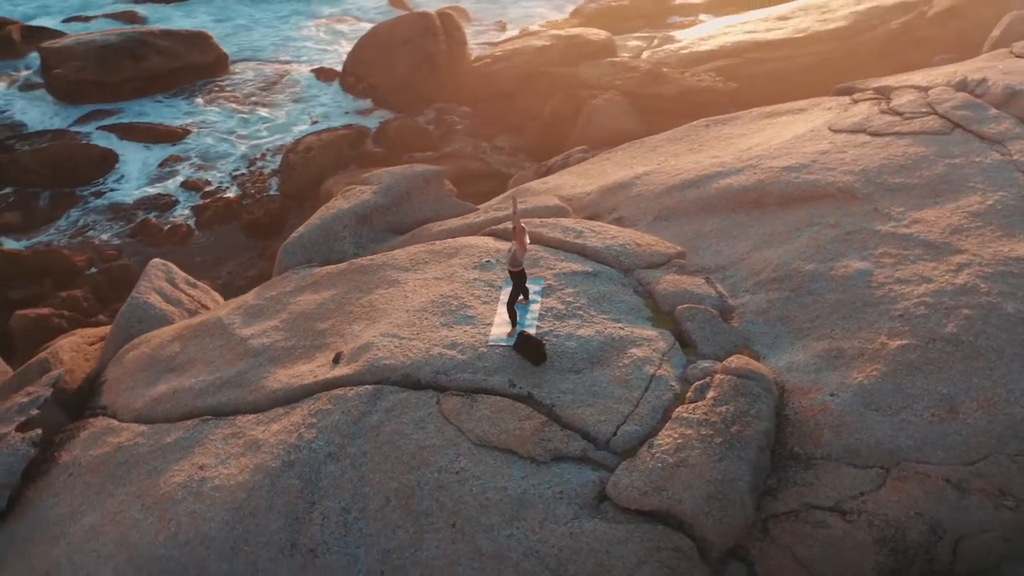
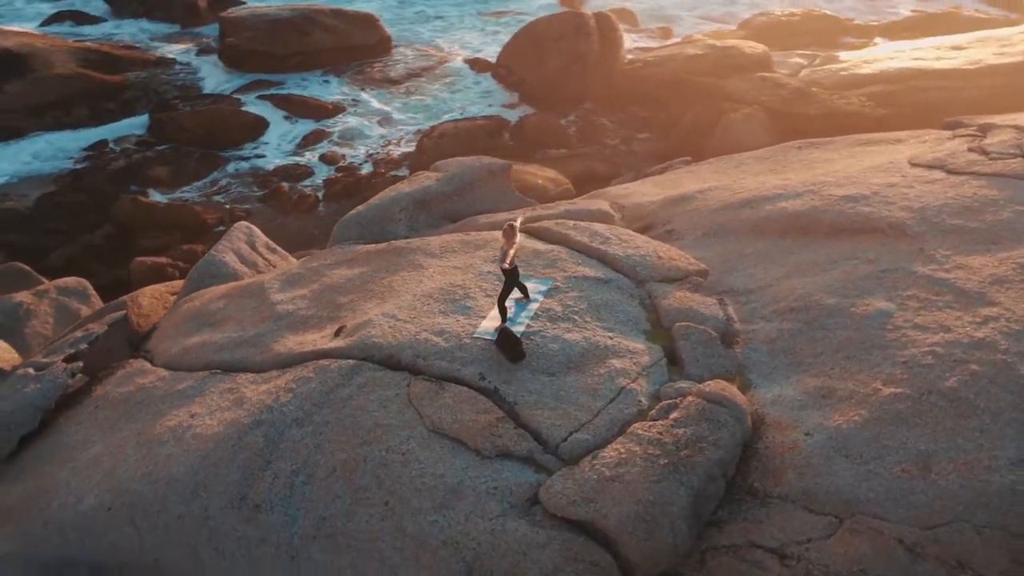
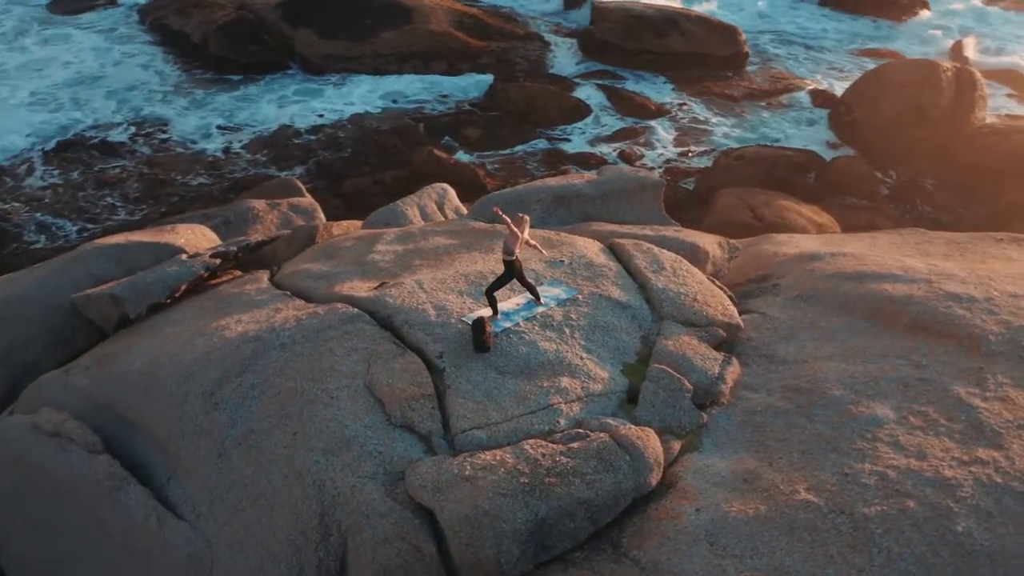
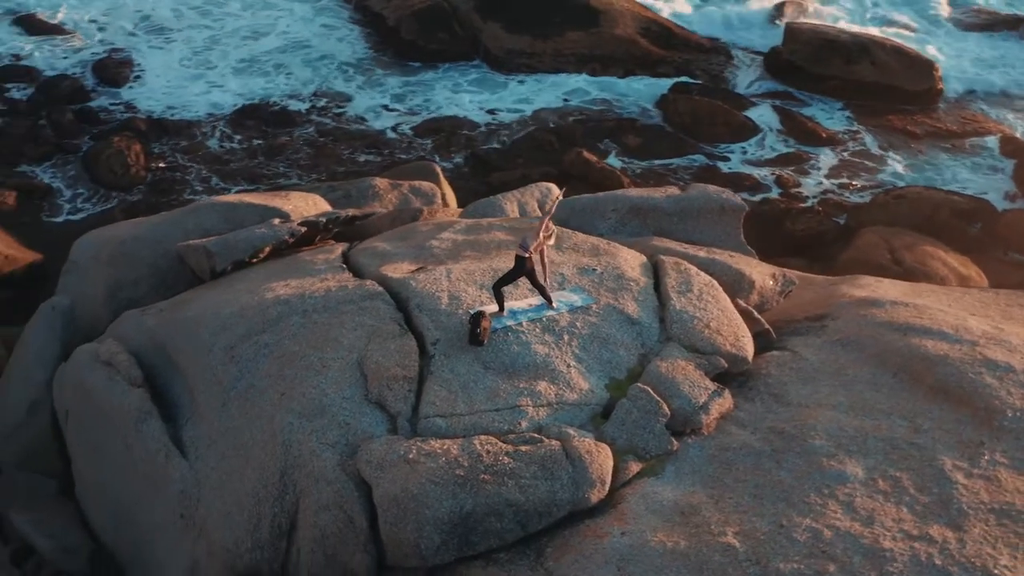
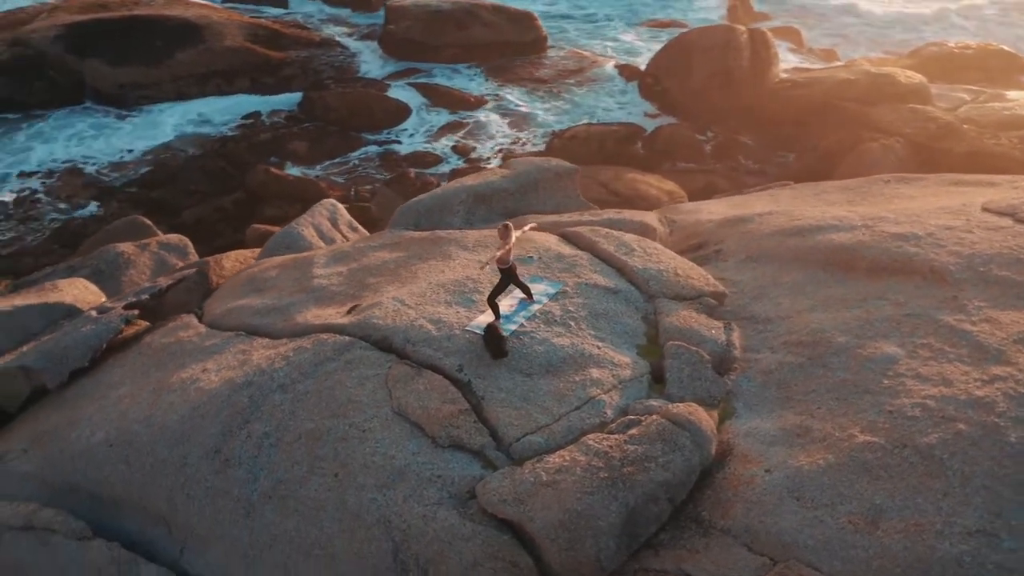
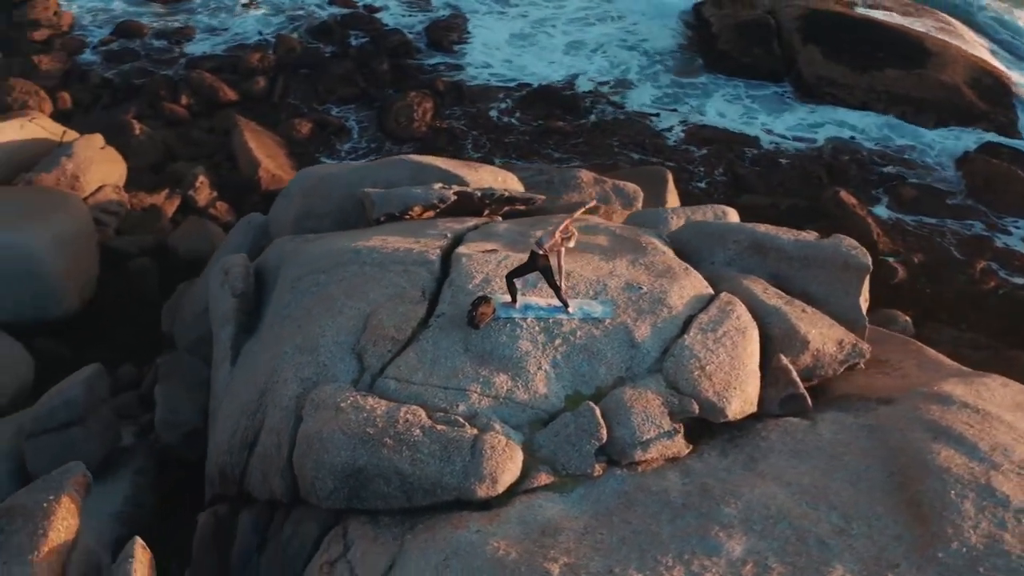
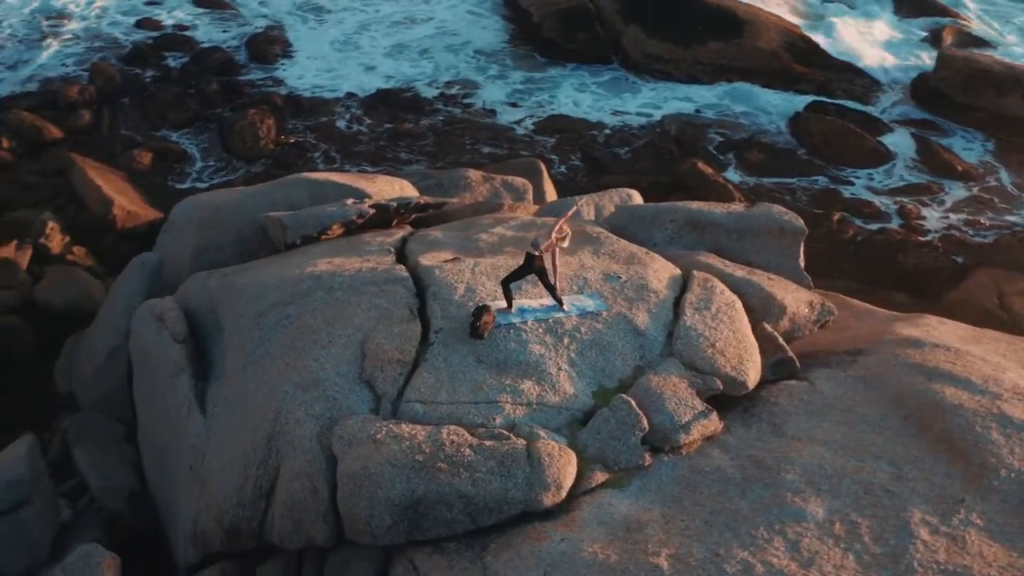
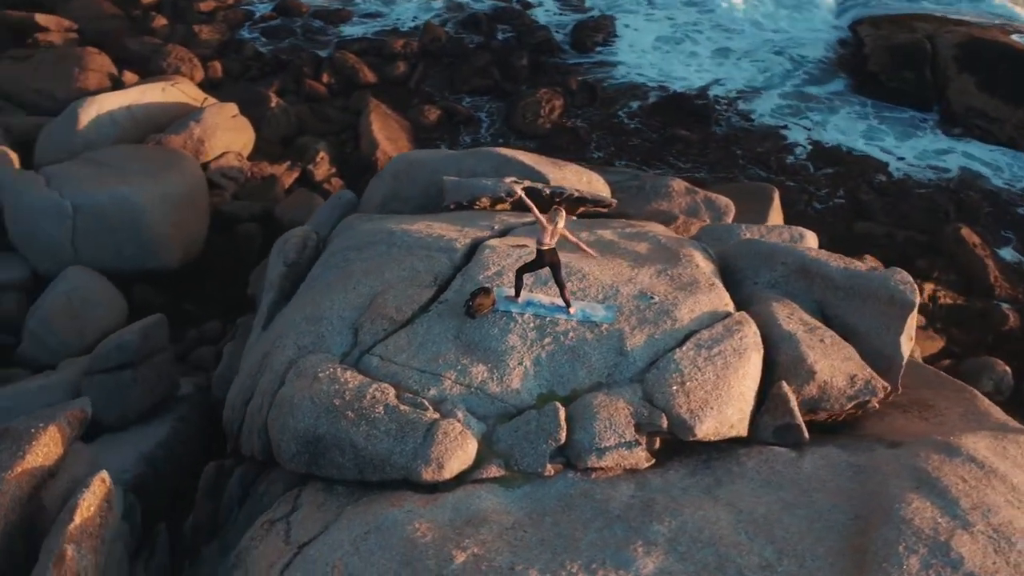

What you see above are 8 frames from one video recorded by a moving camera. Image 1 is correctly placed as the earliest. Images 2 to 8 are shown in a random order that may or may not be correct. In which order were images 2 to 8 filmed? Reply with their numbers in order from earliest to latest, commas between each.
2, 5, 3, 4, 7, 6, 8
